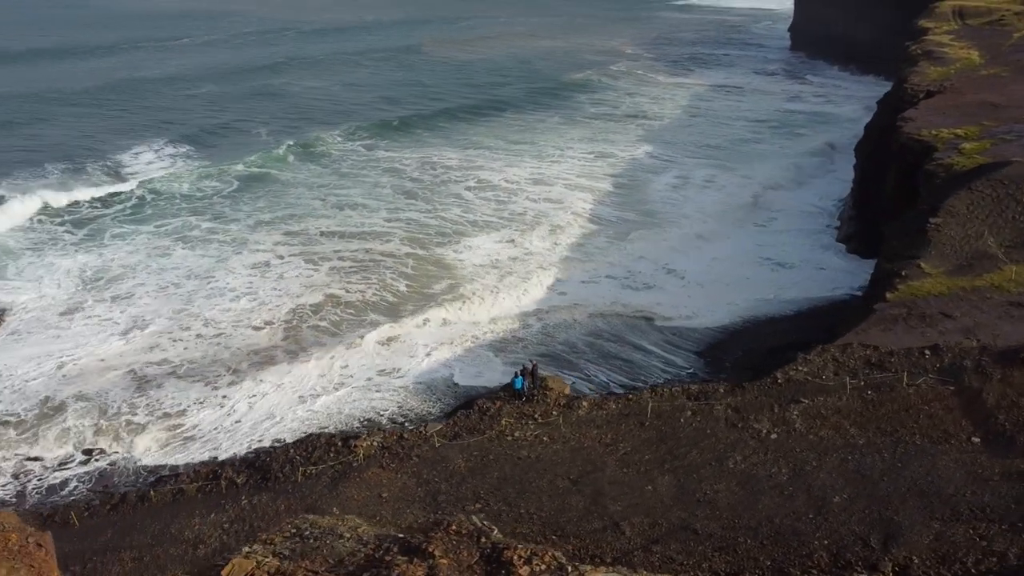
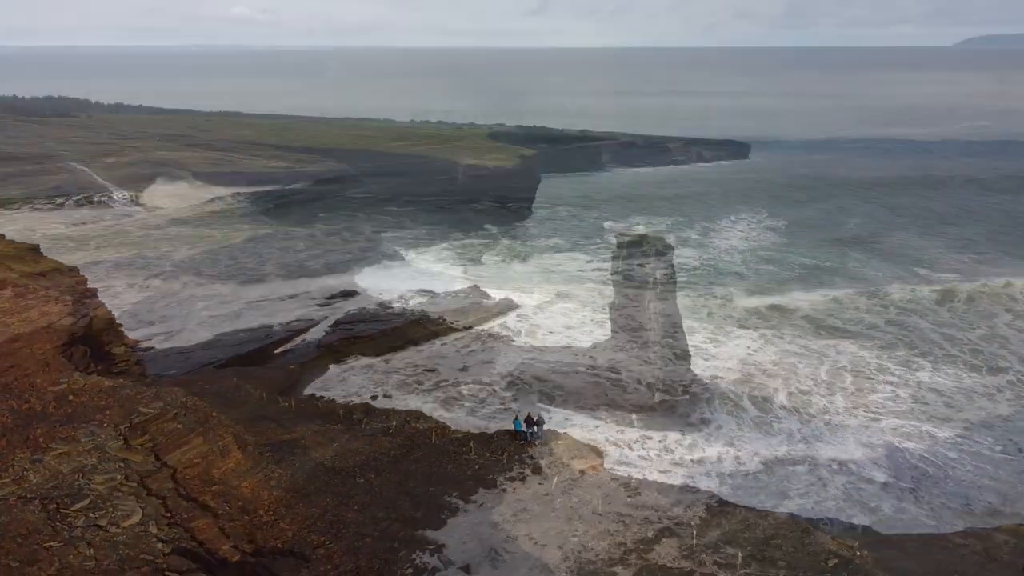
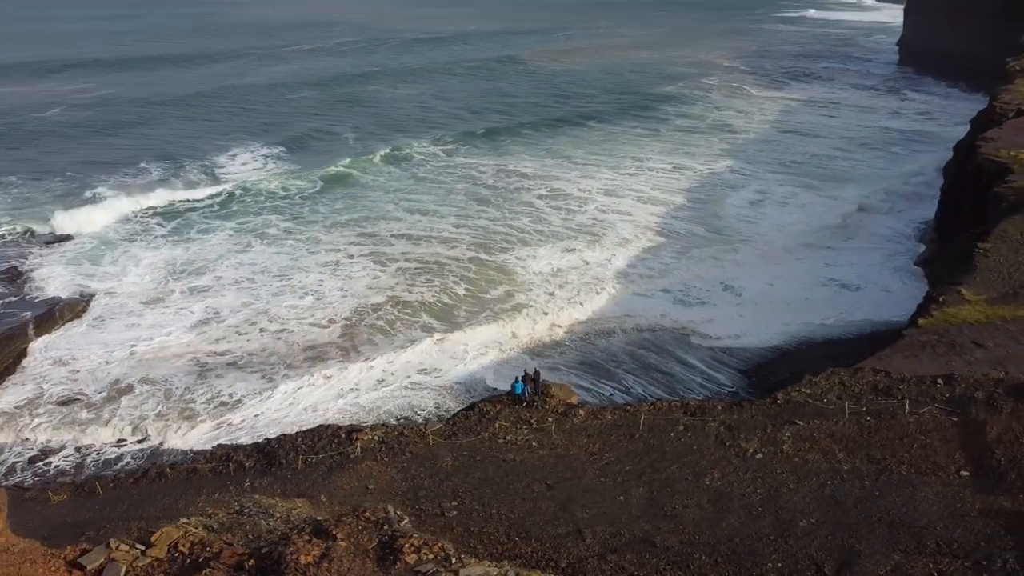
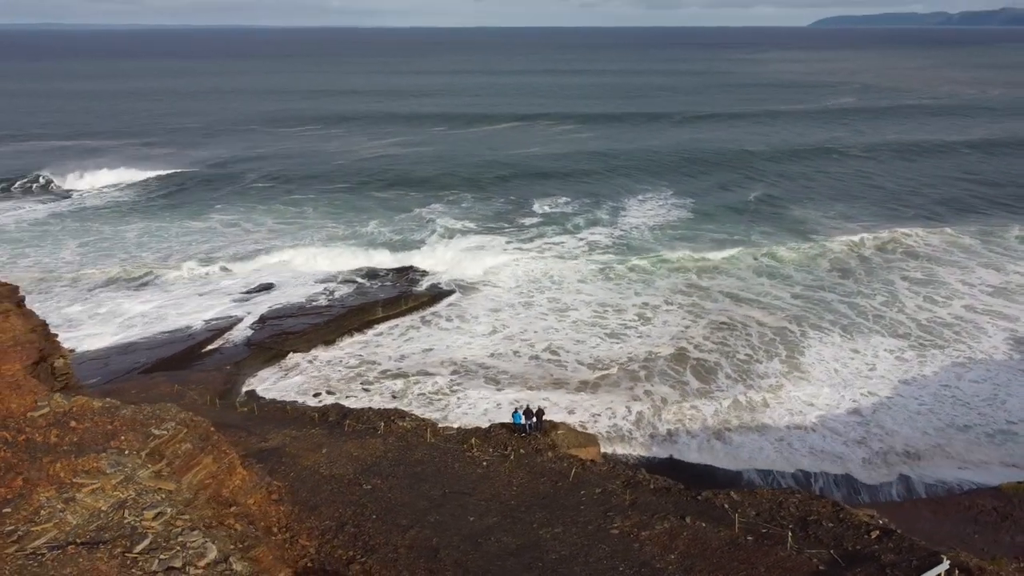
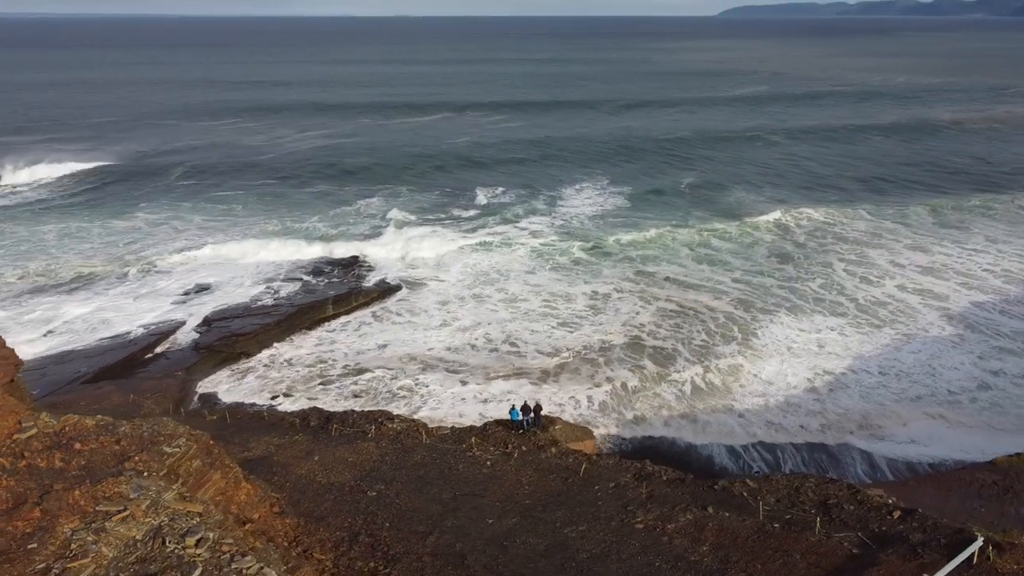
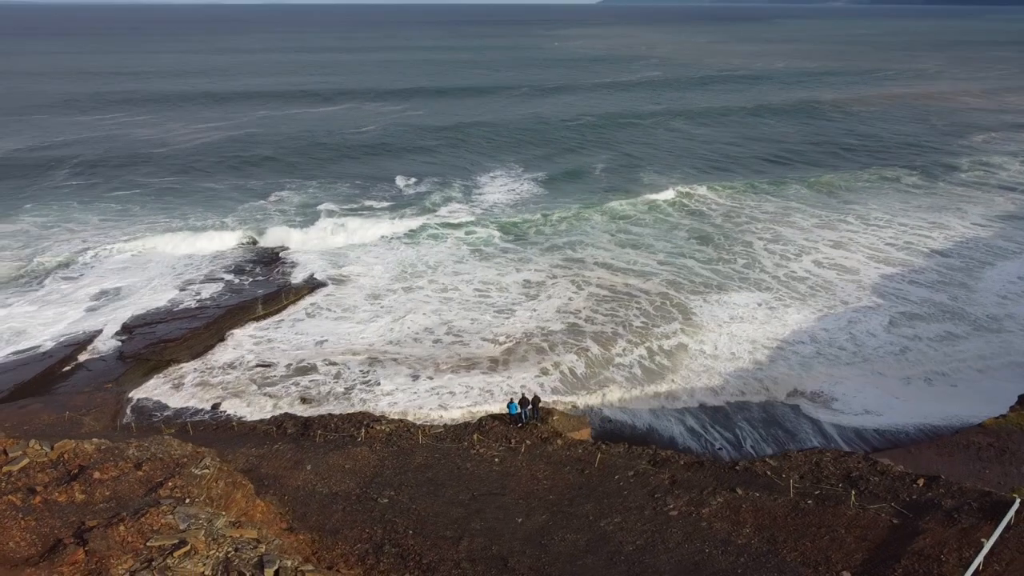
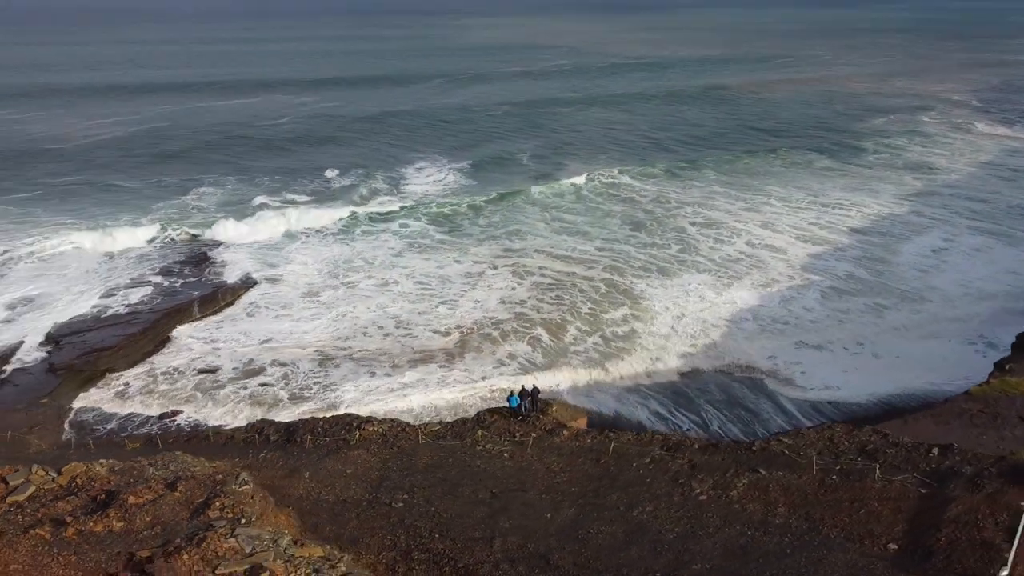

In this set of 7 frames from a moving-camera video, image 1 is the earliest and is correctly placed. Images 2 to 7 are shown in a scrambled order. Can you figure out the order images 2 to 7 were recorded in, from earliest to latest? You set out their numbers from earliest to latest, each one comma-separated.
3, 7, 6, 5, 4, 2
